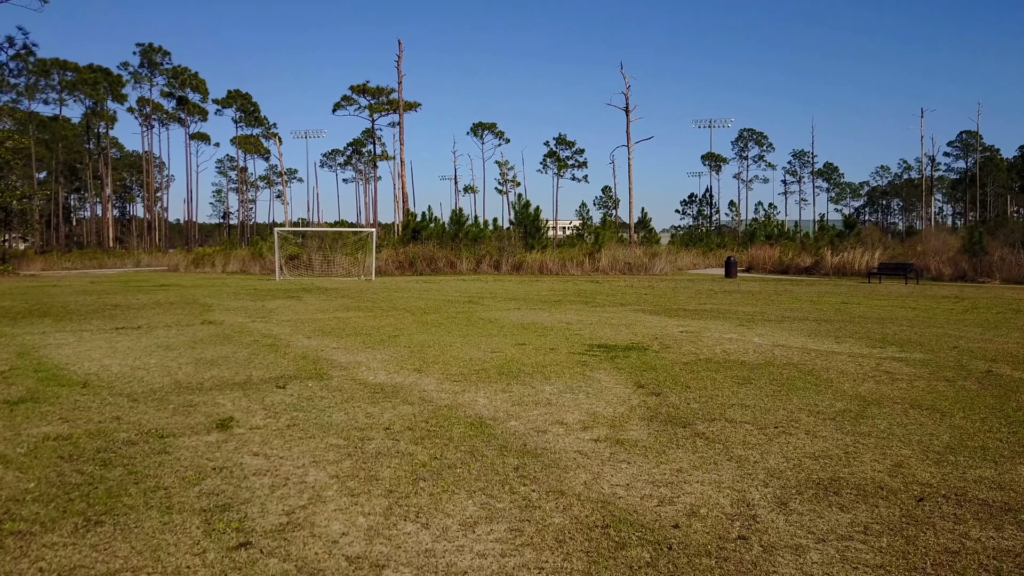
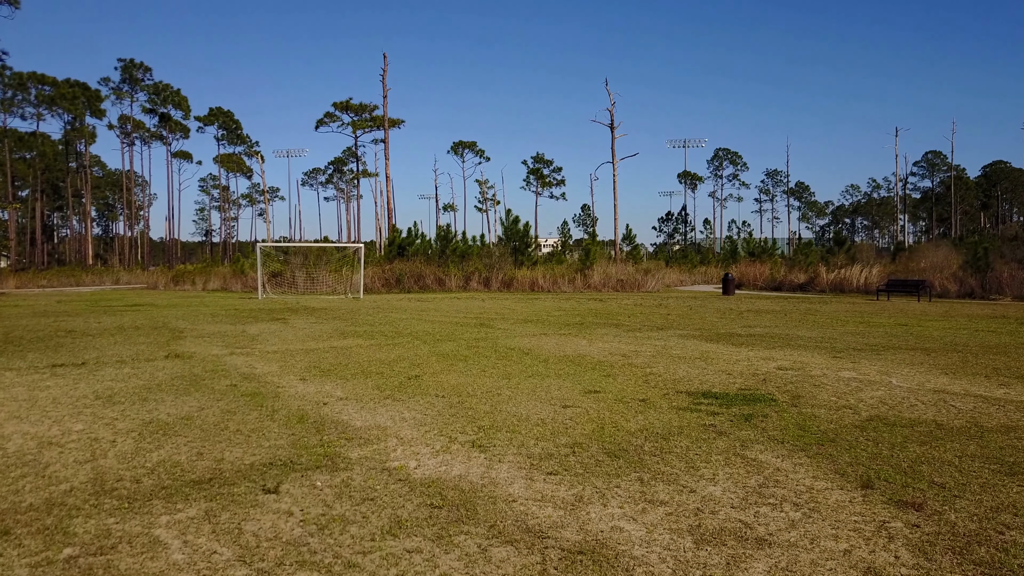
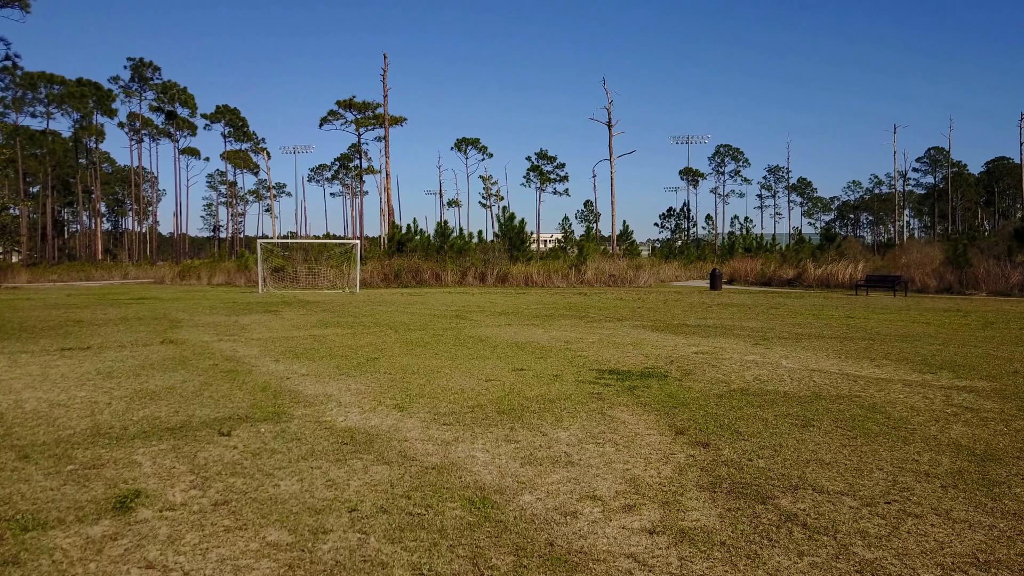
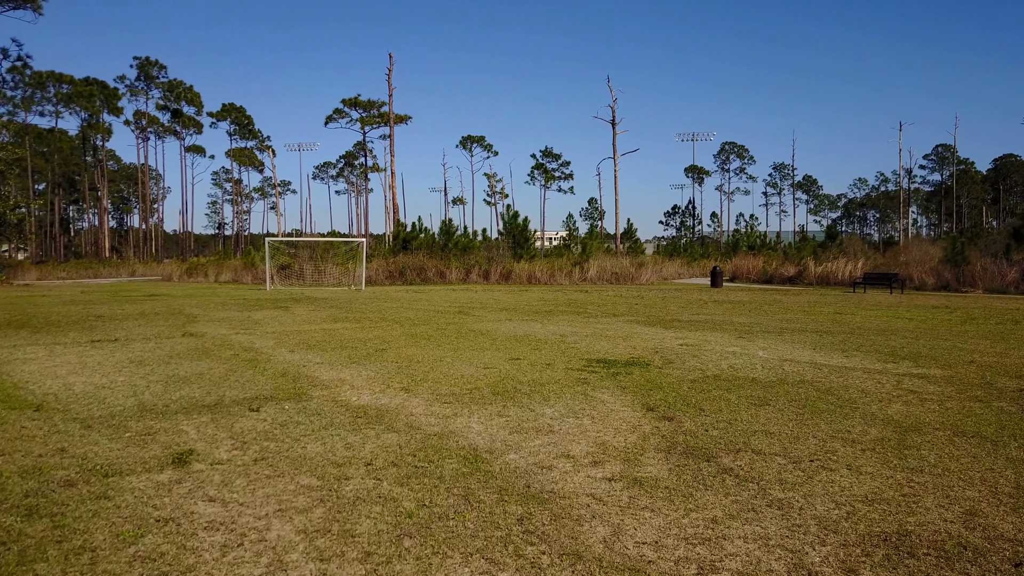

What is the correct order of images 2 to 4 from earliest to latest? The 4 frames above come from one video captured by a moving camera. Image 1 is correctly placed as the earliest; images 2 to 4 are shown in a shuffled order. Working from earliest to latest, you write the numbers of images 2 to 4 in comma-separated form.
4, 3, 2
